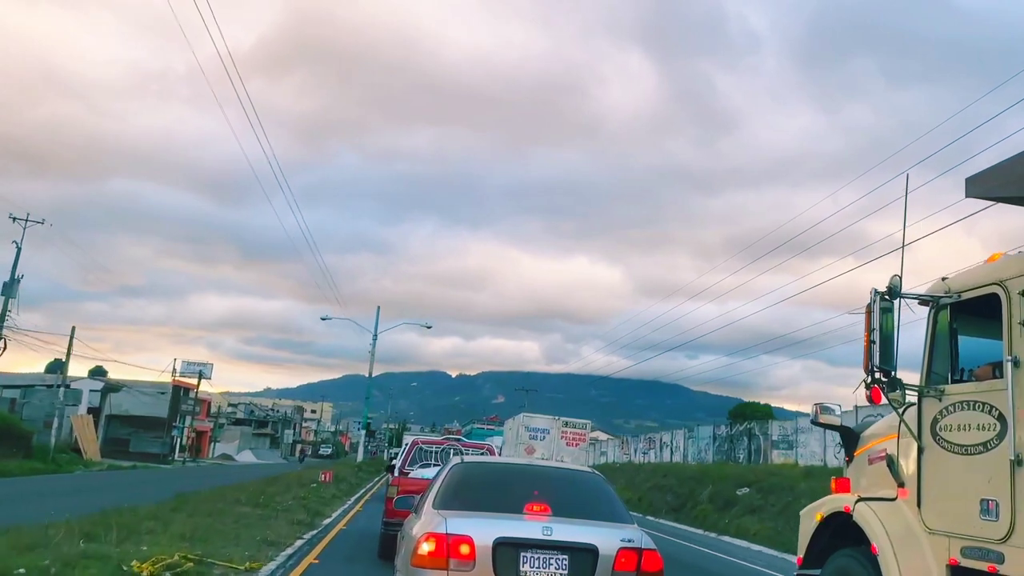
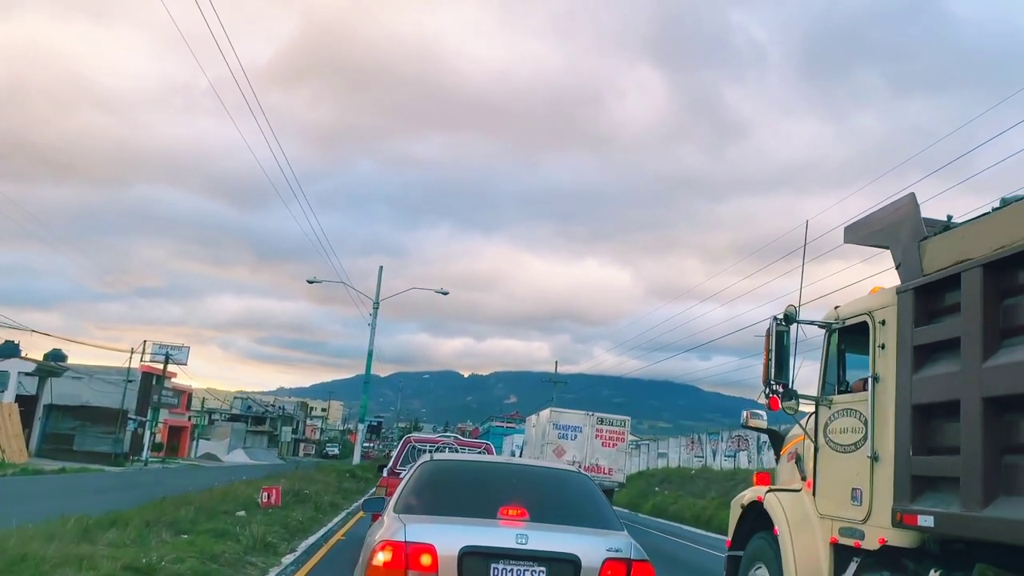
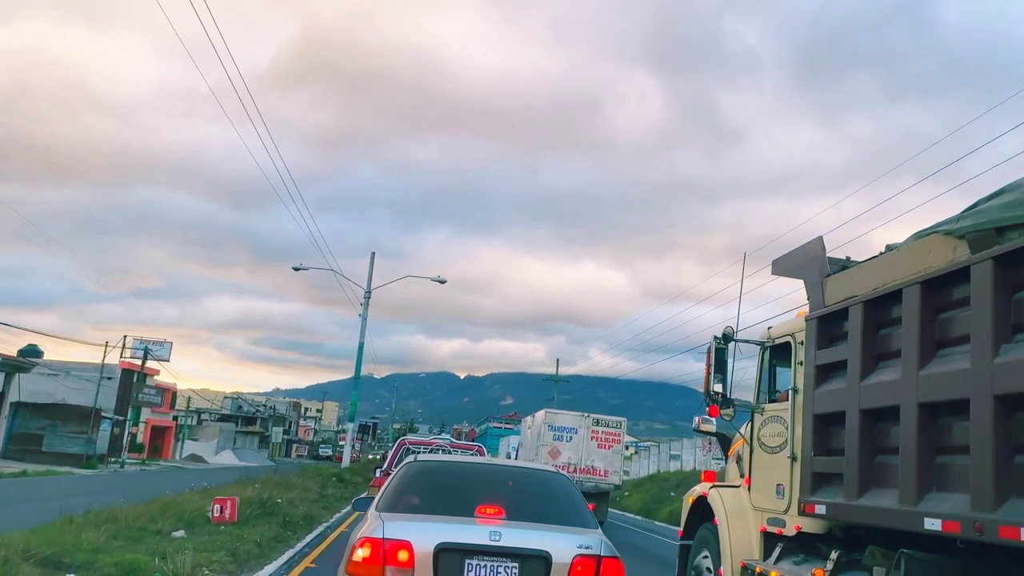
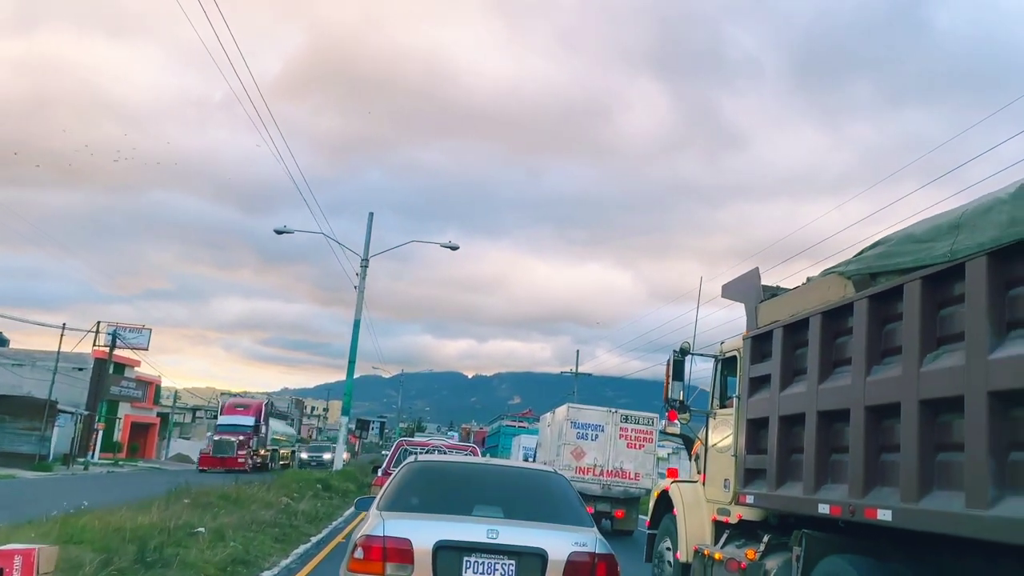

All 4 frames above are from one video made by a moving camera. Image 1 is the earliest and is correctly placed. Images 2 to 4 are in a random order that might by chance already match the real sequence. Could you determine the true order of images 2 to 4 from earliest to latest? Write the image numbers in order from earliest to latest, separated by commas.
2, 3, 4
